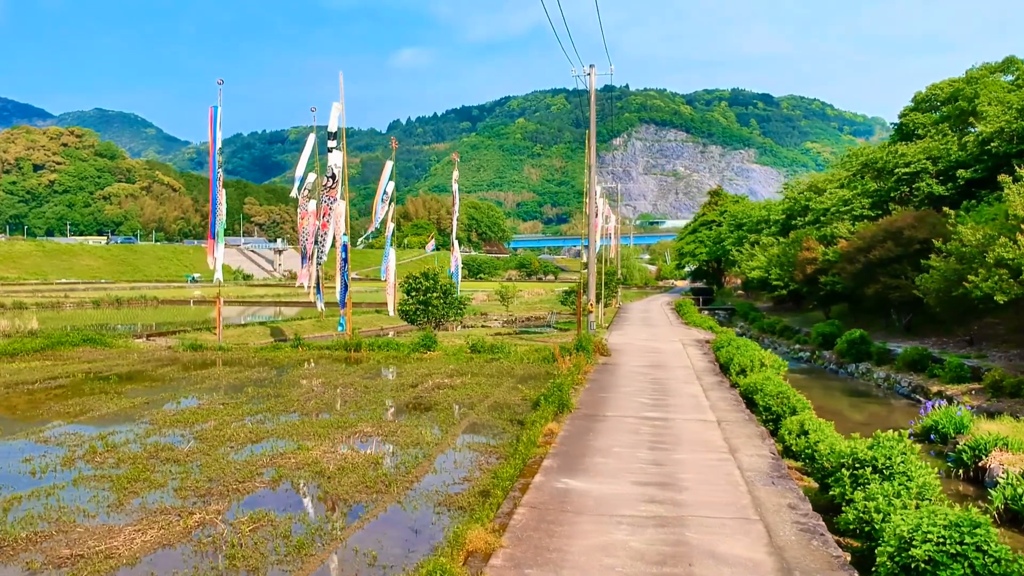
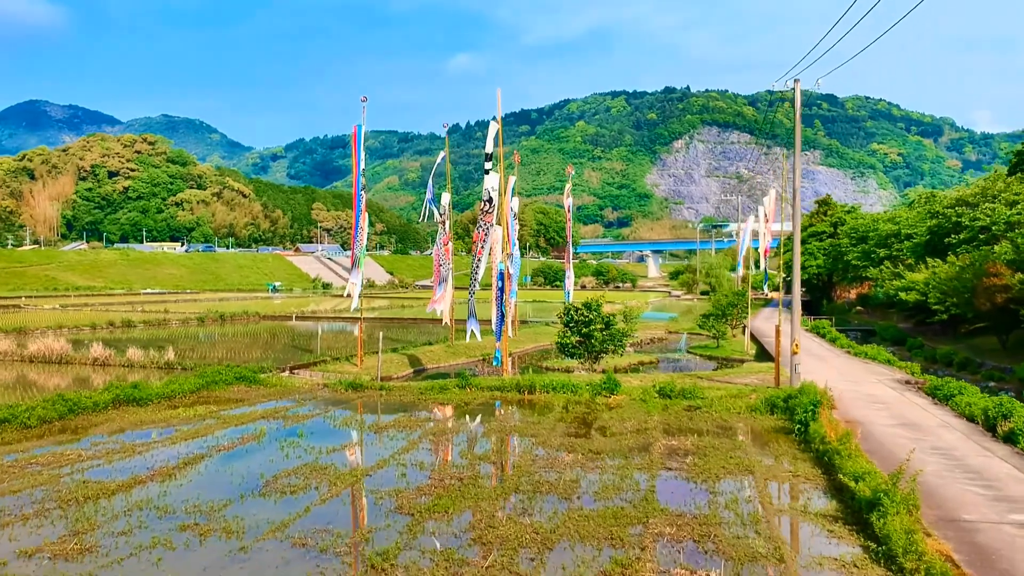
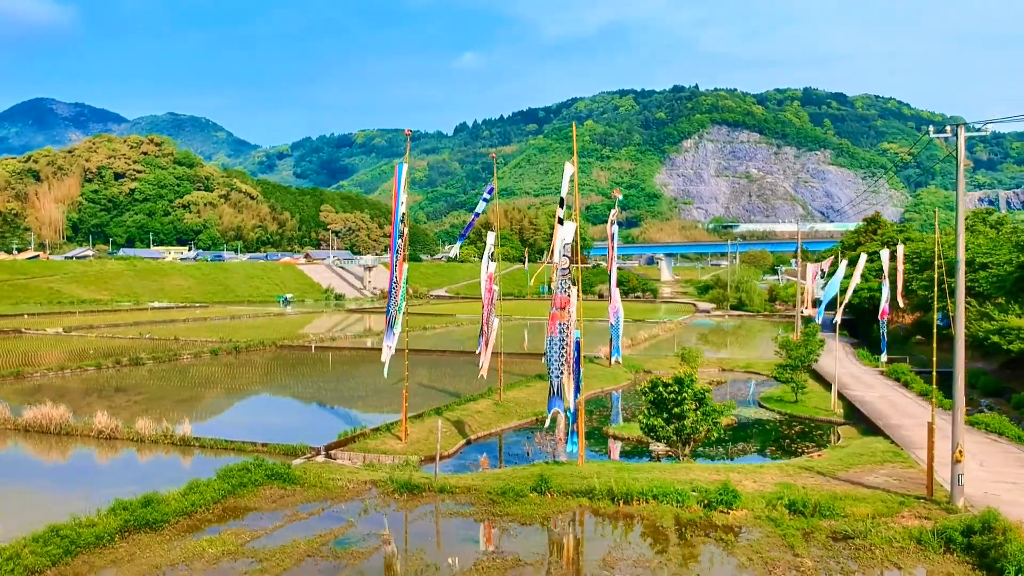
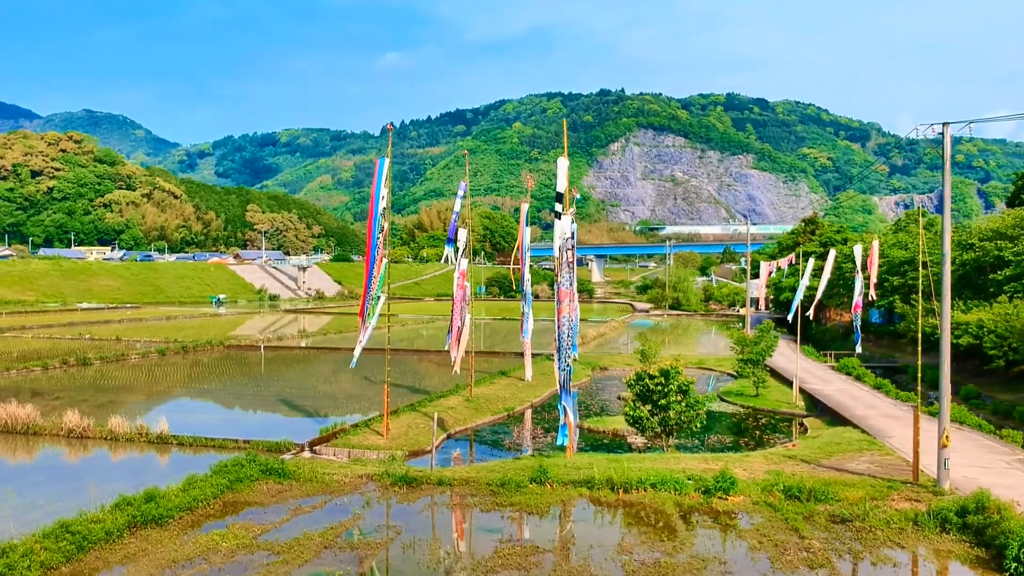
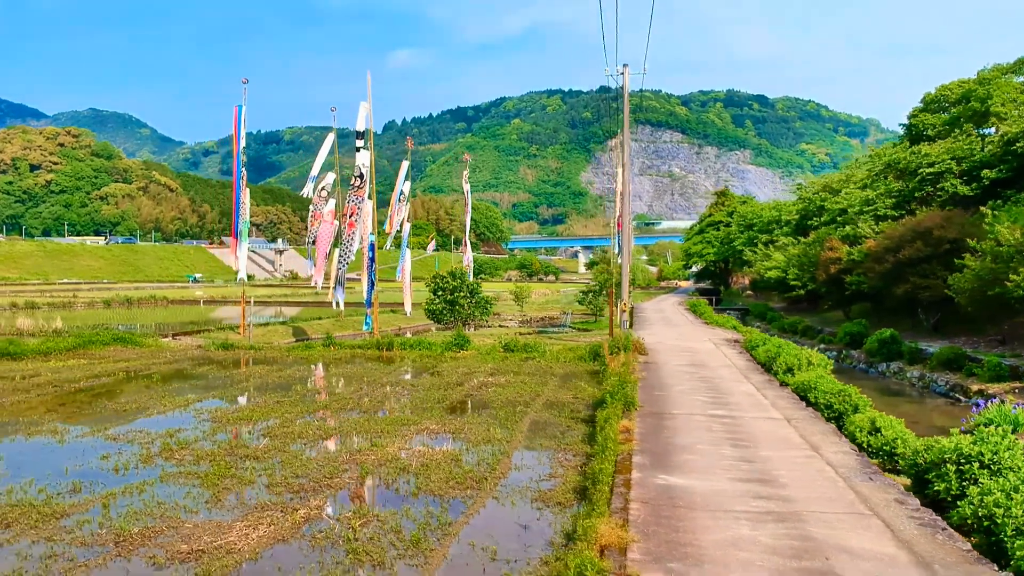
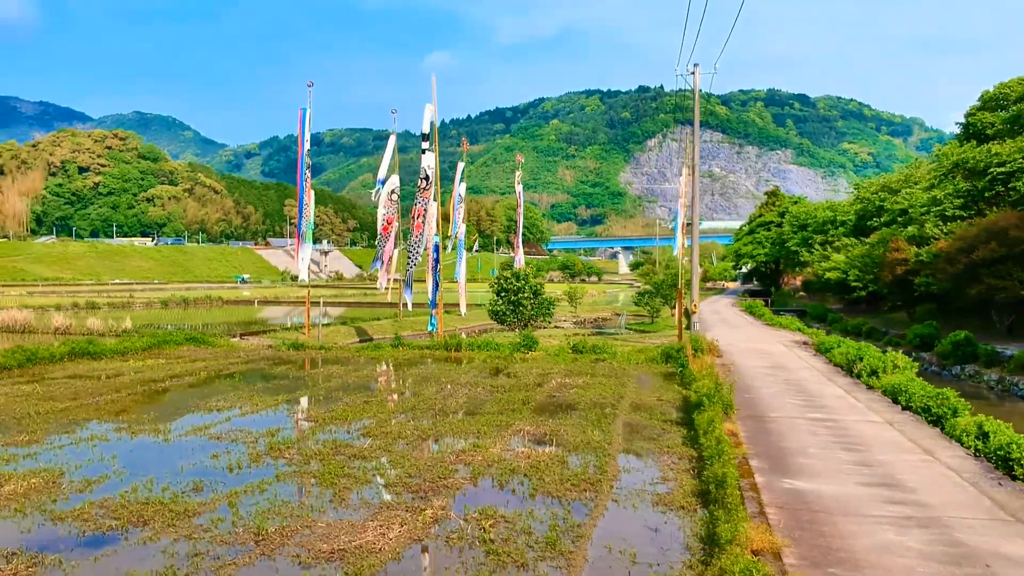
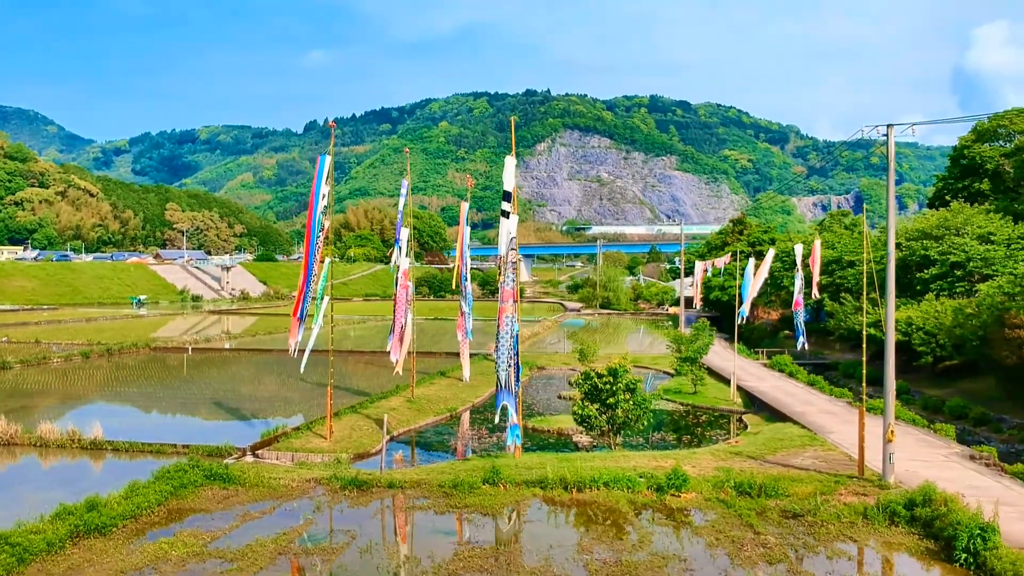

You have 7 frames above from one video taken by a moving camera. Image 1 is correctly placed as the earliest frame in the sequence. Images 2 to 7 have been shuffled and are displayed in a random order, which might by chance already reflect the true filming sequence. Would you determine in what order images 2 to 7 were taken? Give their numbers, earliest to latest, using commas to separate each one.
5, 6, 2, 3, 4, 7
